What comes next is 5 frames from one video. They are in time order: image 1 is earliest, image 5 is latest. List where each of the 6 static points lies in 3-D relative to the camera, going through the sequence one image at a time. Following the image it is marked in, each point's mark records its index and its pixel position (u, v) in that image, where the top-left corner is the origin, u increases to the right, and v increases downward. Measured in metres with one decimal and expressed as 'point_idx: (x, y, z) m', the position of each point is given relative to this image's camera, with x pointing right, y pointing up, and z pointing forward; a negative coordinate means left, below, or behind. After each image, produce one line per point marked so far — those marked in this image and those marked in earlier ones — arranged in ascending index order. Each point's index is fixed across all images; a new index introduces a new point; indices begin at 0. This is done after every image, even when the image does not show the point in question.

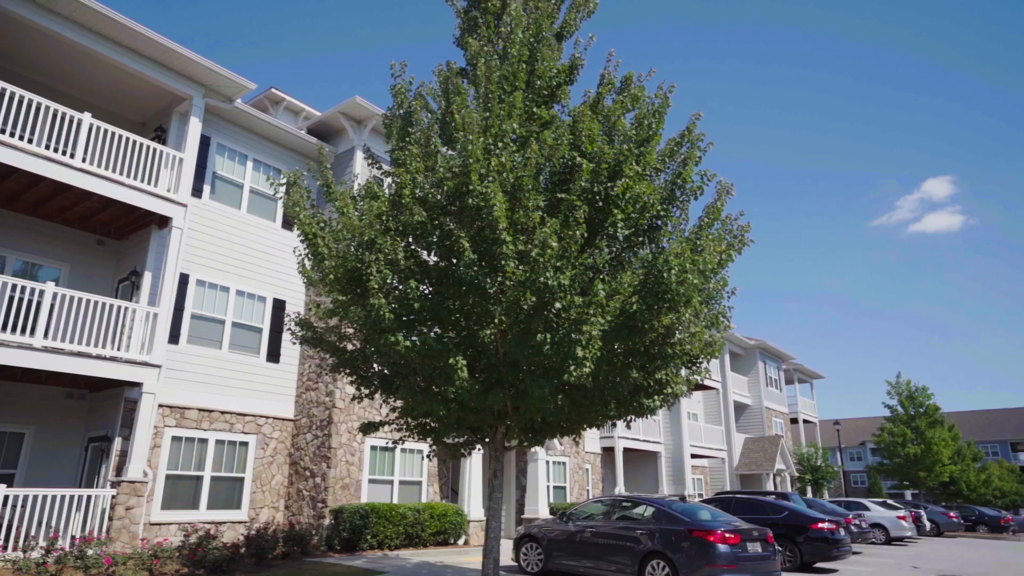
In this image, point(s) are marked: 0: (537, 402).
0: (+0.3, -1.1, +6.8) m
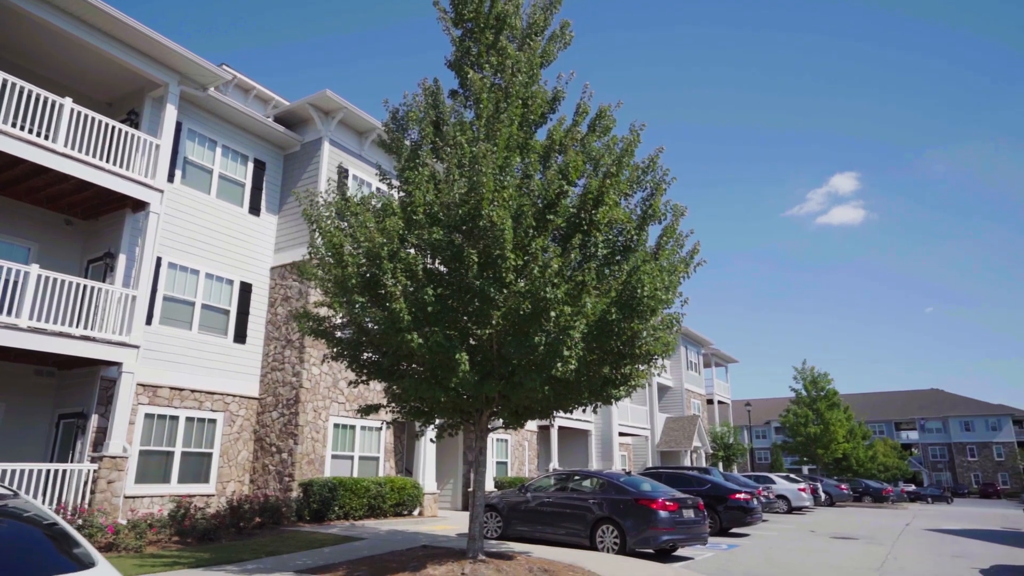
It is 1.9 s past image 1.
0: (+0.2, -1.2, +8.1) m
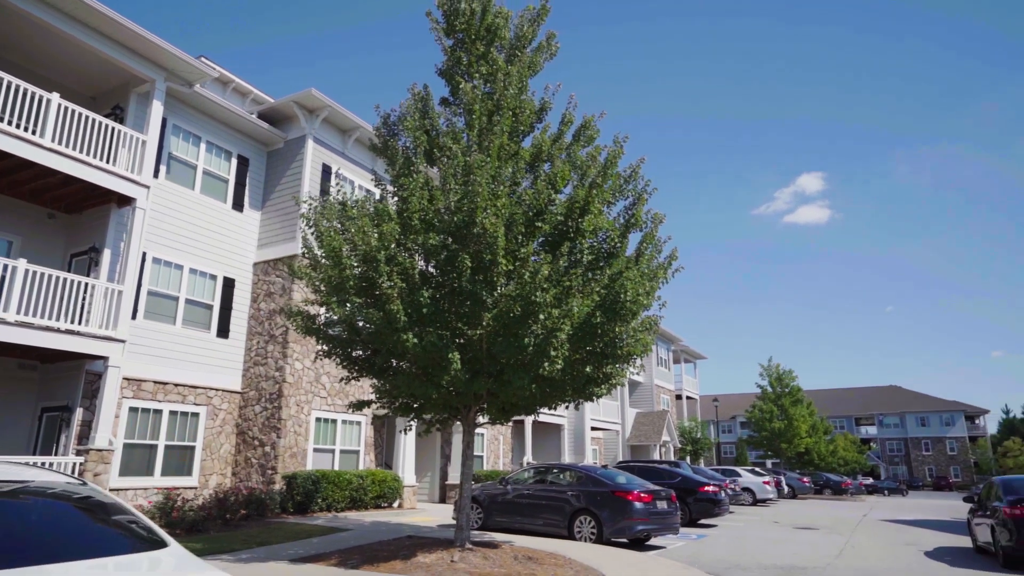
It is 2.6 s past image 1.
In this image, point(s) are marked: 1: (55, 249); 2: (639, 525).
0: (0.0, -1.3, +8.6) m
1: (-10.0, +0.9, +14.8) m
2: (+2.2, -4.1, +11.8) m
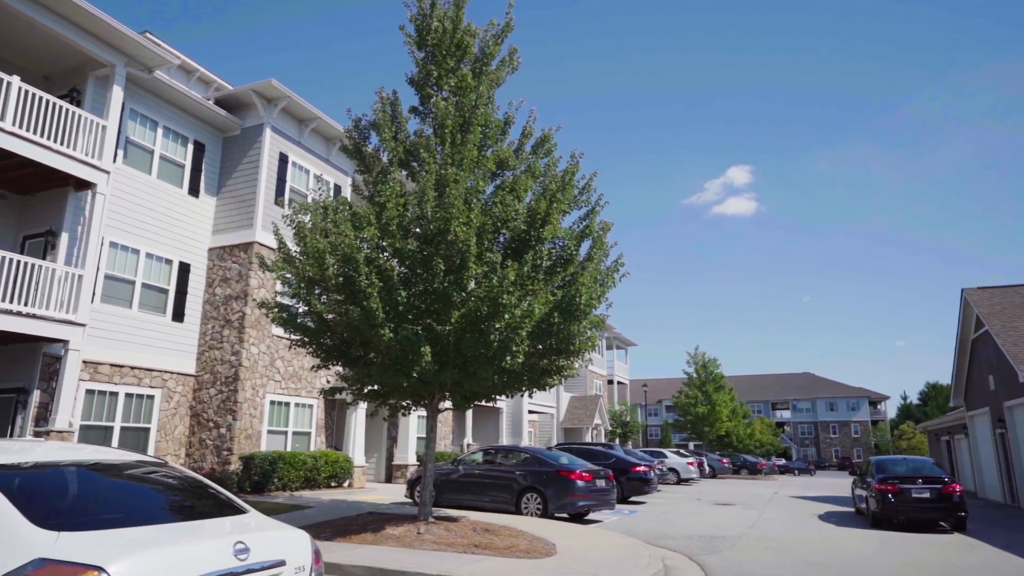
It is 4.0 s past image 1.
0: (-0.5, -1.3, +9.6) m
1: (-11.0, +1.3, +14.7) m
2: (+1.3, -4.1, +13.1) m
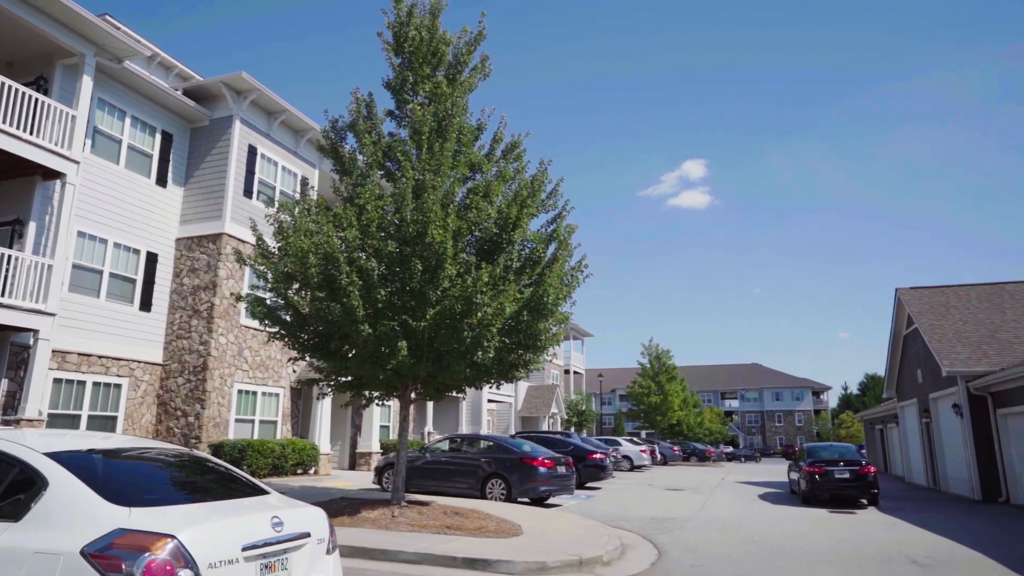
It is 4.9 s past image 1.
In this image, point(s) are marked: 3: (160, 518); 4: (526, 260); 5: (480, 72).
0: (-0.9, -1.3, +10.2) m
1: (-11.7, +1.5, +14.6) m
2: (+0.6, -4.1, +13.9) m
3: (-1.8, -1.2, +3.5) m
4: (+0.2, +0.5, +11.0) m
5: (-0.6, +4.1, +12.9) m
